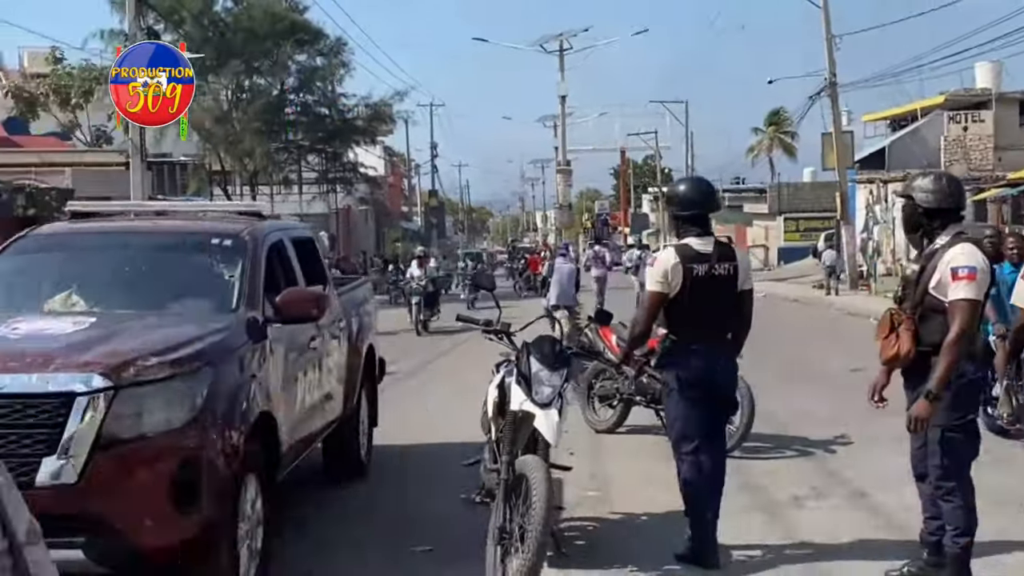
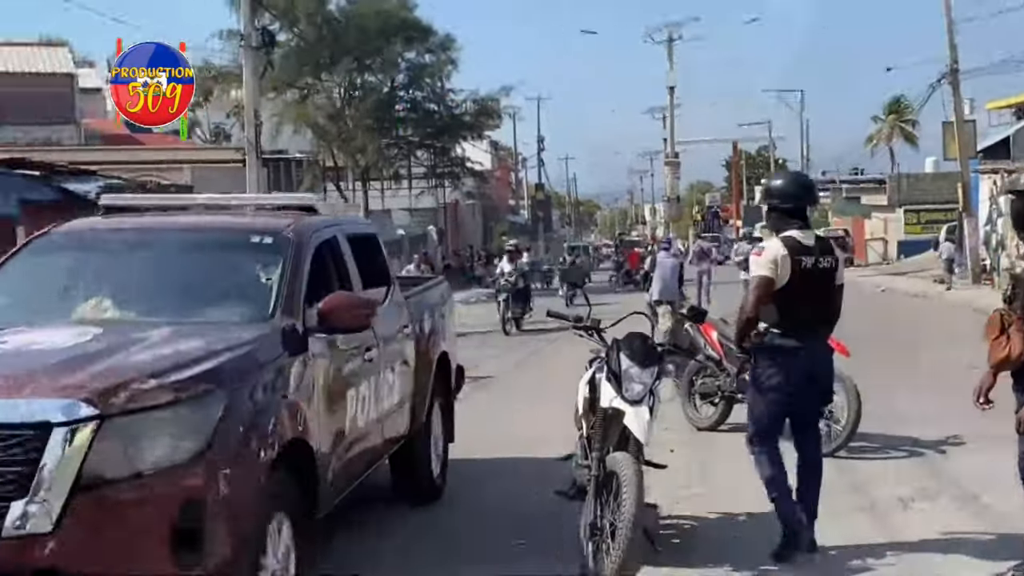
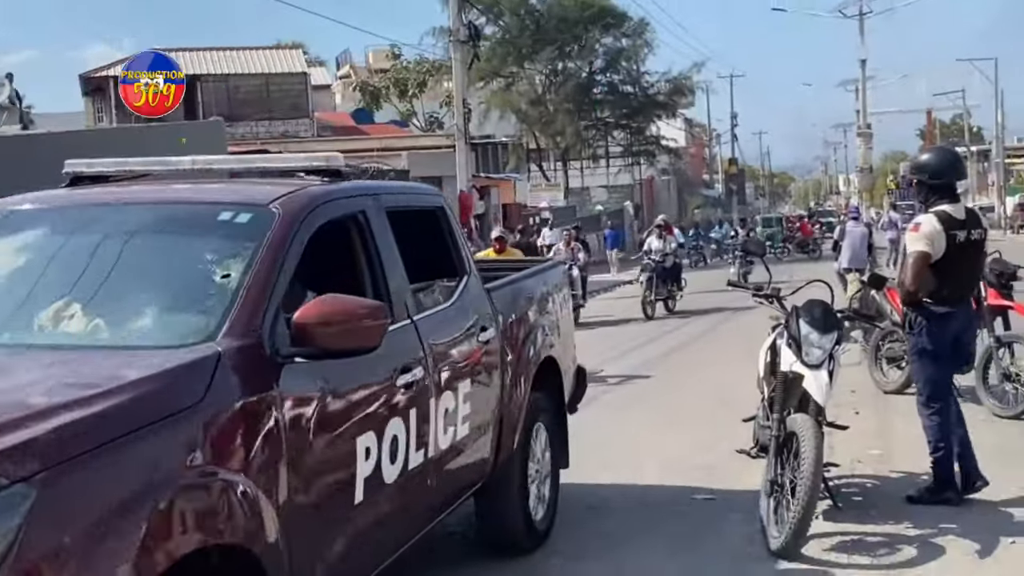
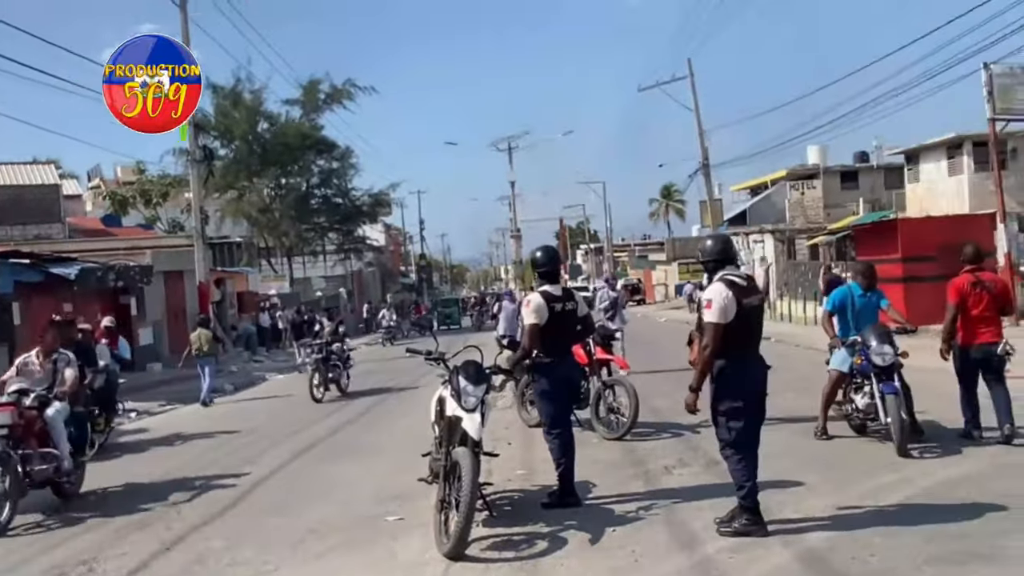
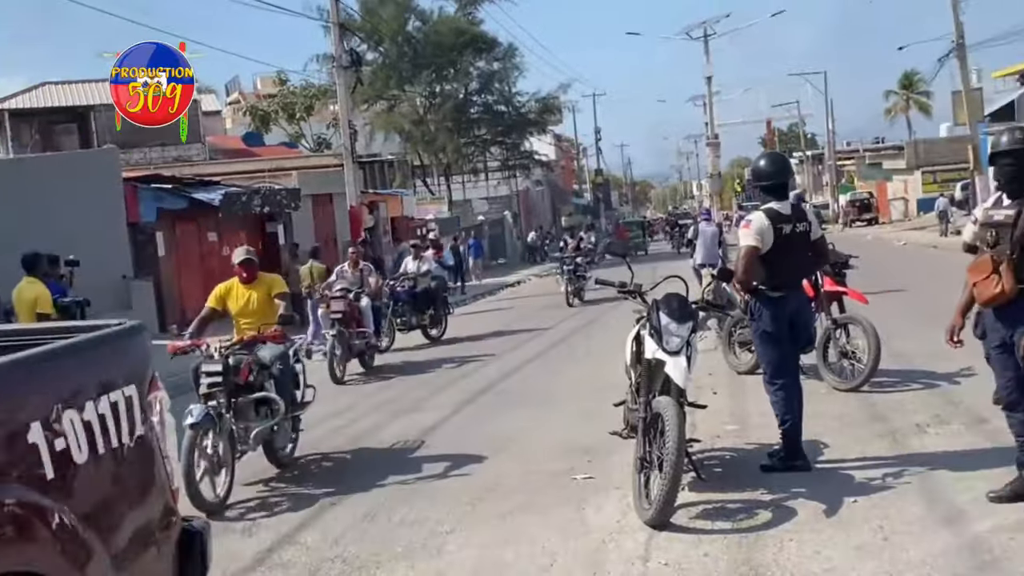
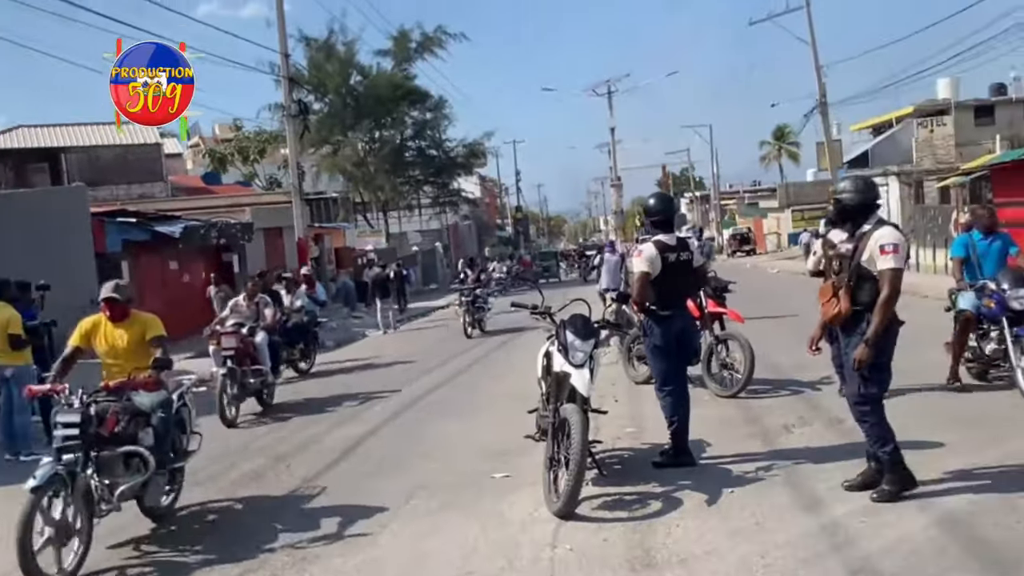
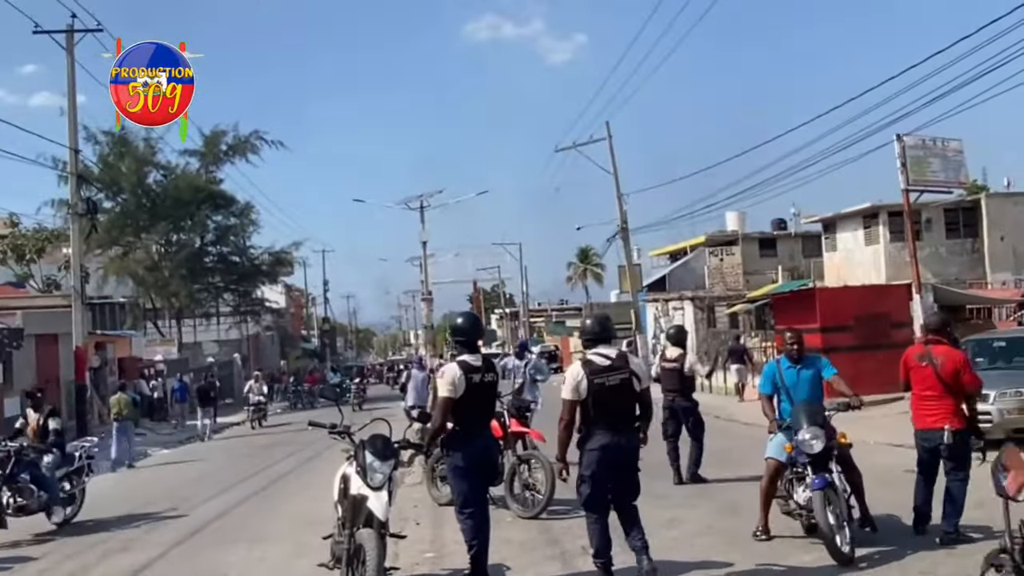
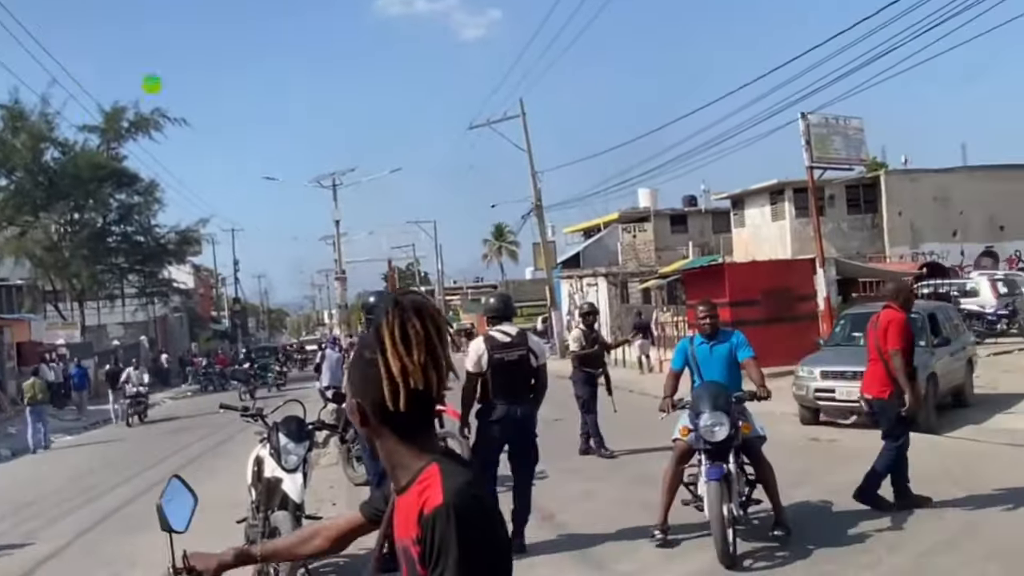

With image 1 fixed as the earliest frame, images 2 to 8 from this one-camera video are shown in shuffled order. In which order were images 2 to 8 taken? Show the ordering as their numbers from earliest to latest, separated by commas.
2, 3, 5, 6, 4, 7, 8
